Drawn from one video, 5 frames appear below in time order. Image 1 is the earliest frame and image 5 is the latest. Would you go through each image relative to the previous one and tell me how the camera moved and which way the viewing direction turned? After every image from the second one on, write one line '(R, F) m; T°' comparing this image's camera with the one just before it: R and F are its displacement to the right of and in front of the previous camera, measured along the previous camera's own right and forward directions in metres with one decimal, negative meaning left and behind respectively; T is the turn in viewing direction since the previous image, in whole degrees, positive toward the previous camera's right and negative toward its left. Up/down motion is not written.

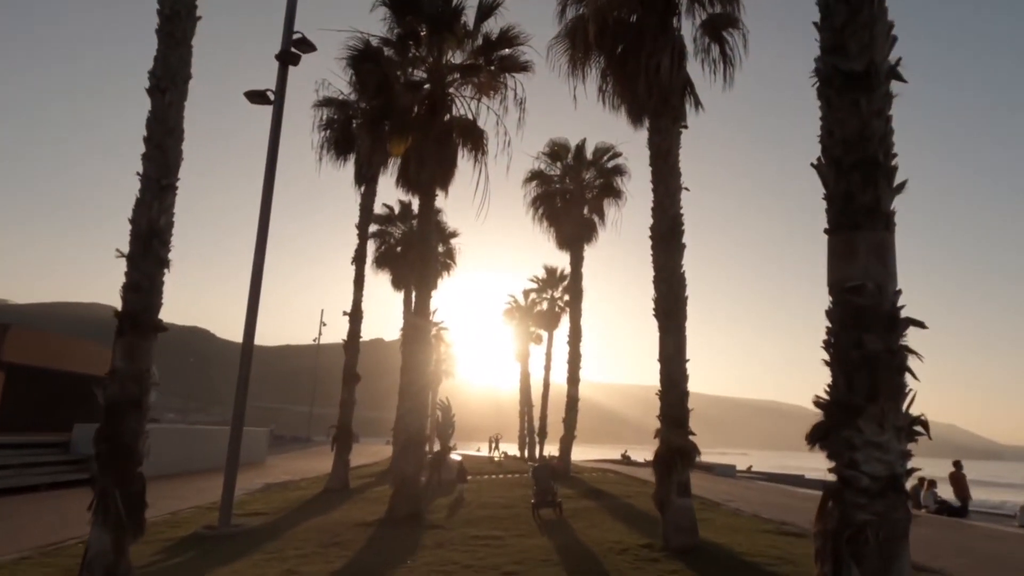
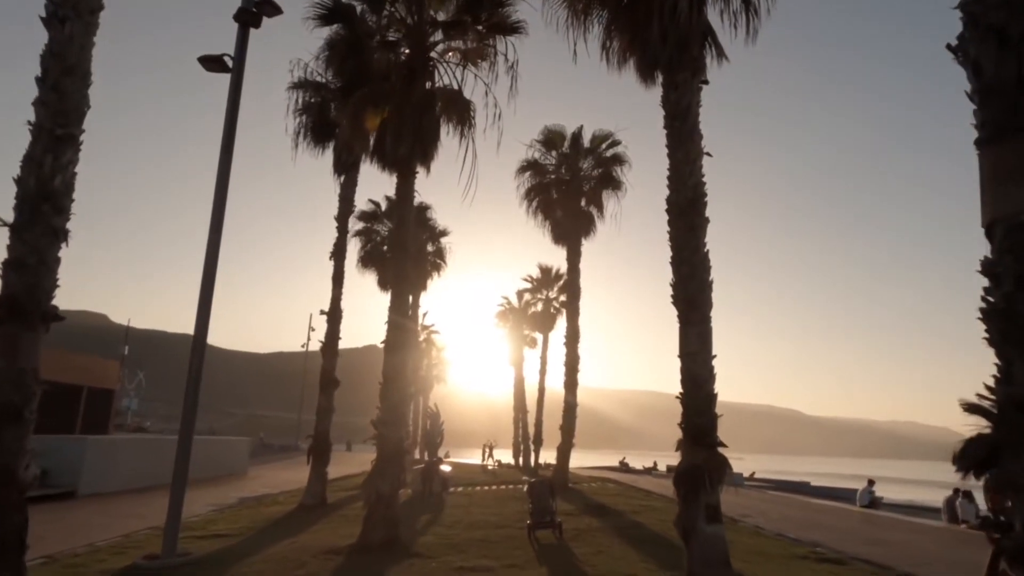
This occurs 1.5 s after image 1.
(0.0, +1.7) m; 0°
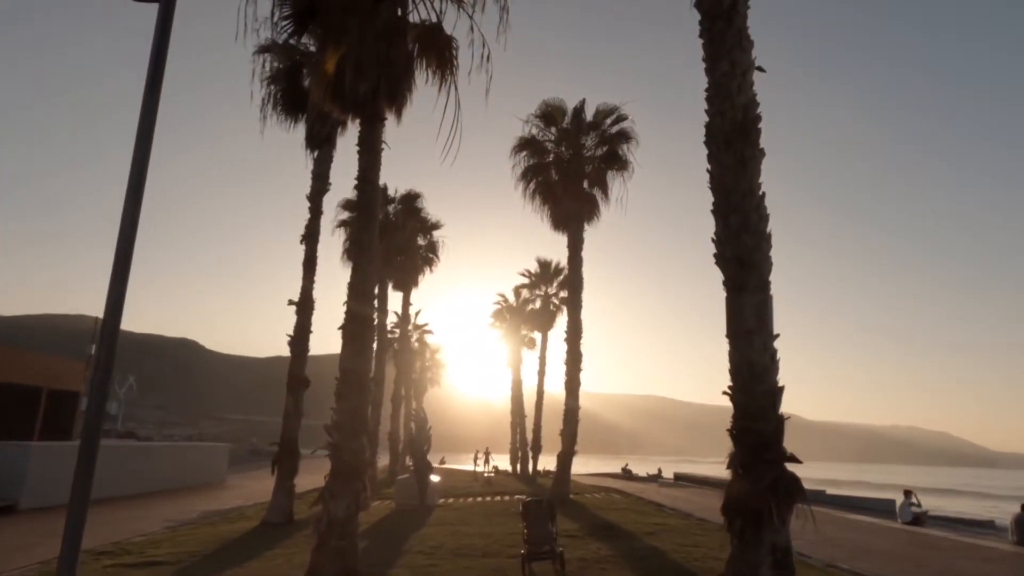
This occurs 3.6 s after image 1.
(+0.1, +2.3) m; 0°
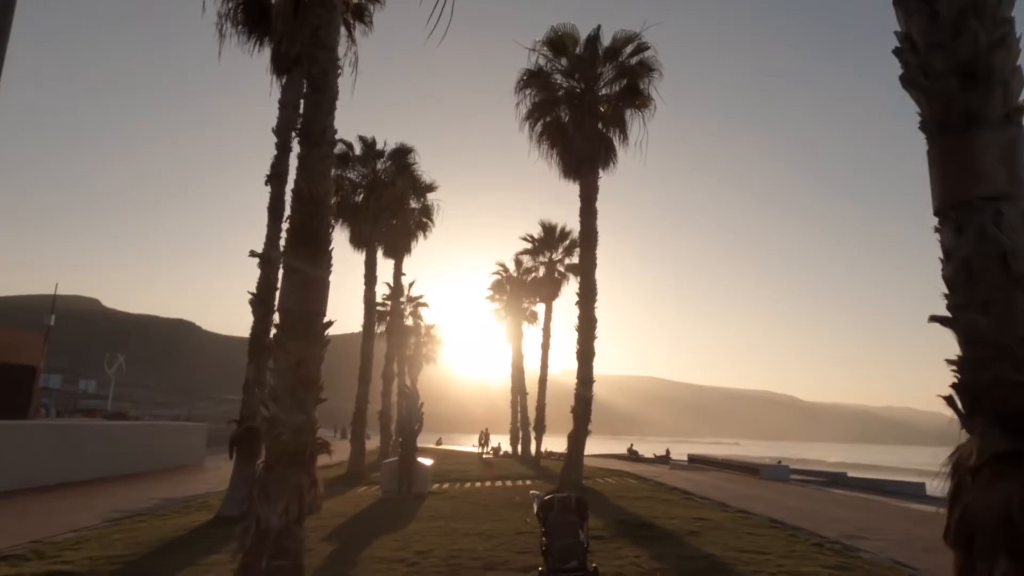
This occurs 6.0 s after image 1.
(-0.1, +2.8) m; 0°
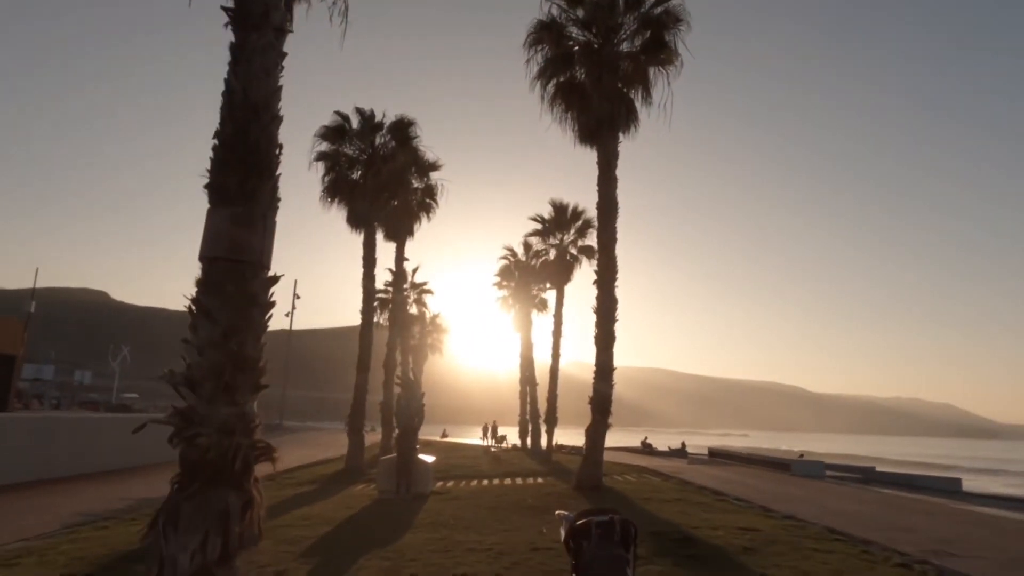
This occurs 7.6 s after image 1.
(-0.1, +1.9) m; -1°
